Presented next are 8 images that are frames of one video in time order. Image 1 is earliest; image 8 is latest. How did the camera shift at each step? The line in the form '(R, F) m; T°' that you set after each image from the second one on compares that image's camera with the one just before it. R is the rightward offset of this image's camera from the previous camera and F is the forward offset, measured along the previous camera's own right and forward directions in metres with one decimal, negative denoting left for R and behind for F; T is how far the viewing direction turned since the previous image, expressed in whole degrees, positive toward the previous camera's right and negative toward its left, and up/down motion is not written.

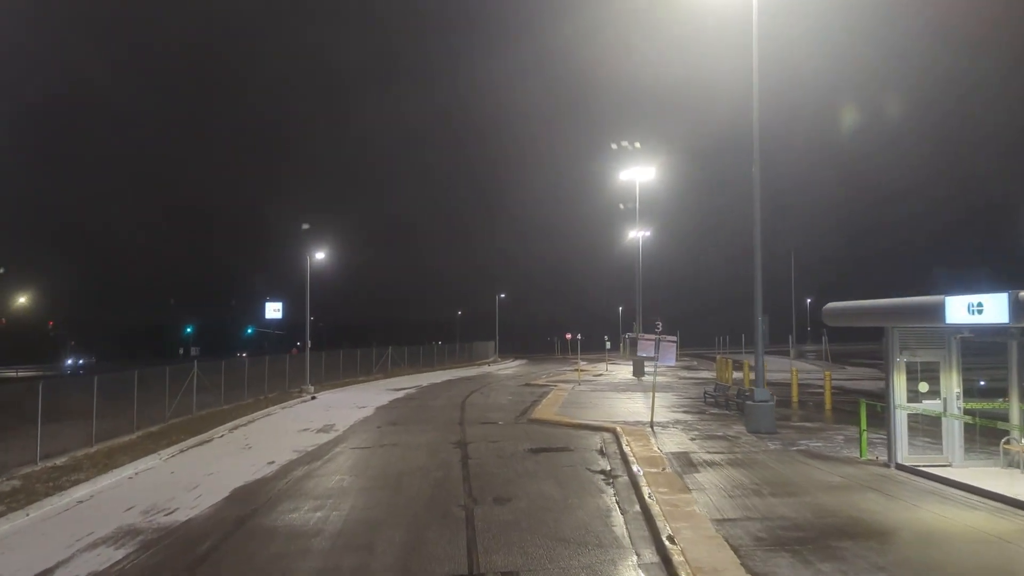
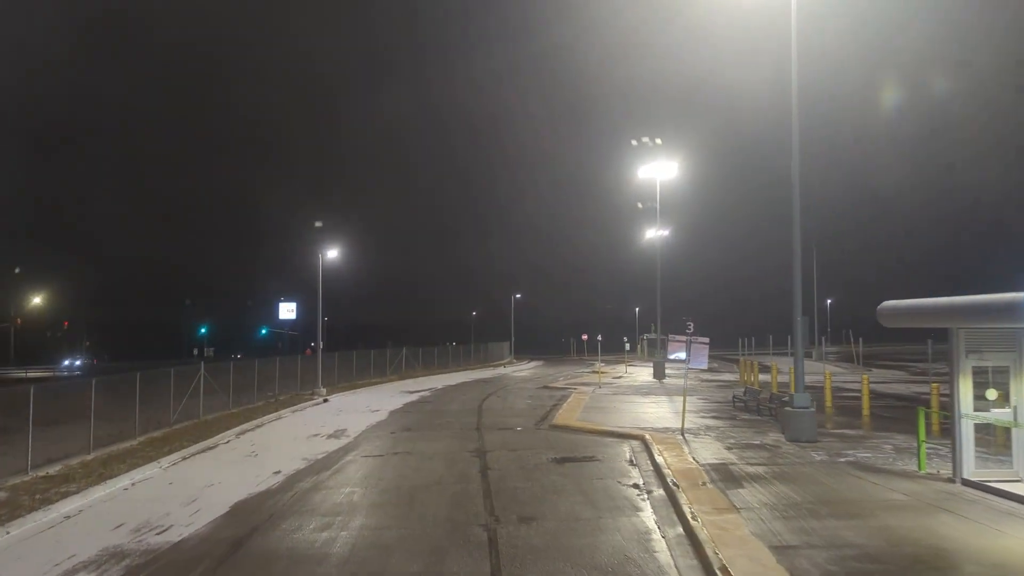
(-0.2, +1.0) m; -1°
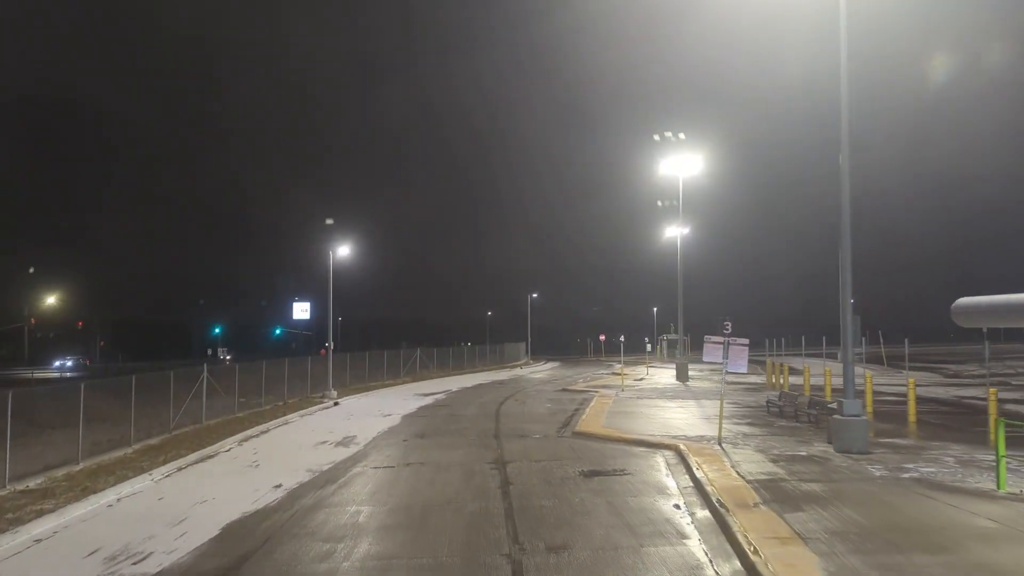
(-0.1, +1.2) m; -1°
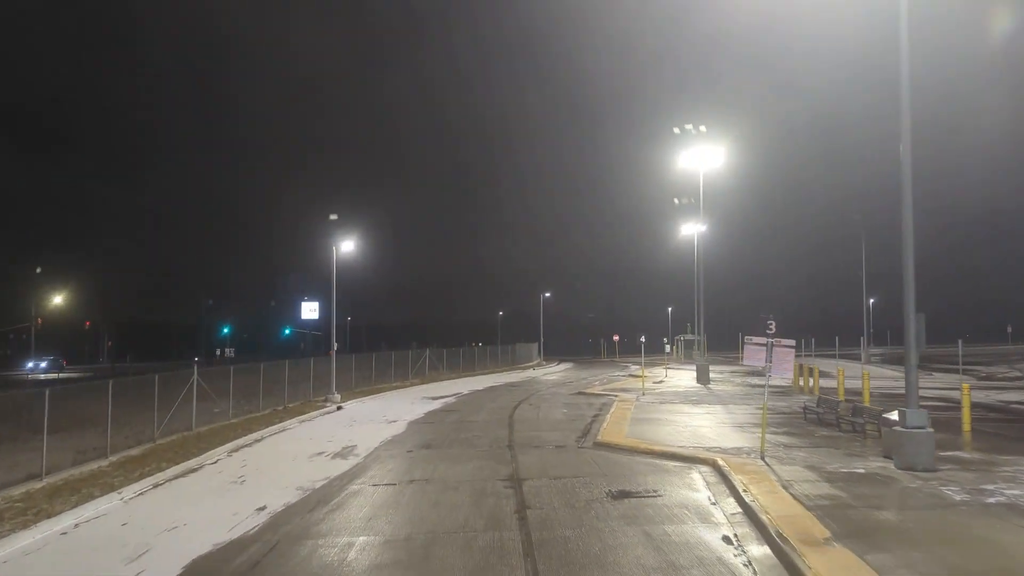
(-0.1, +1.6) m; -1°
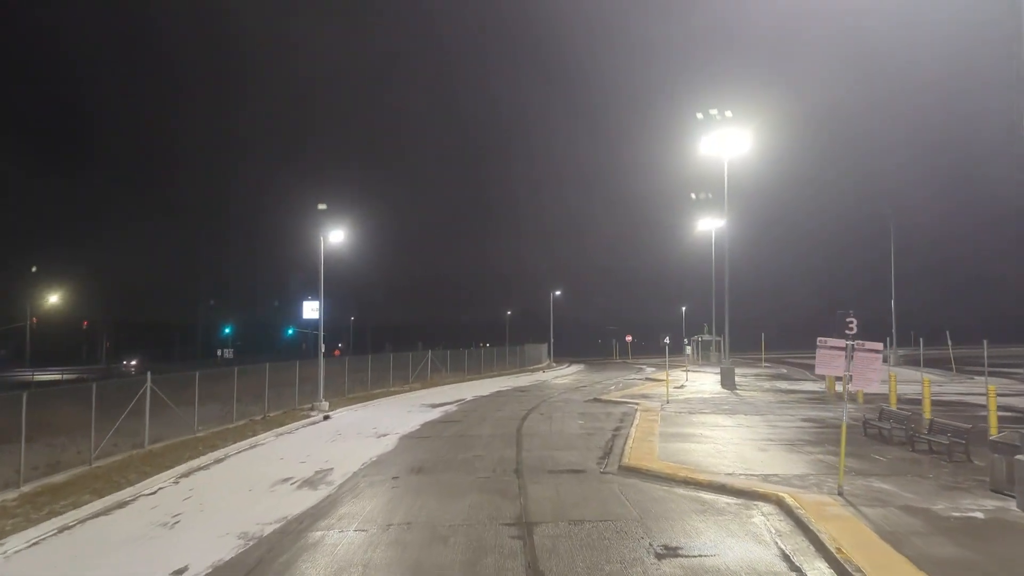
(0.0, +2.8) m; -1°
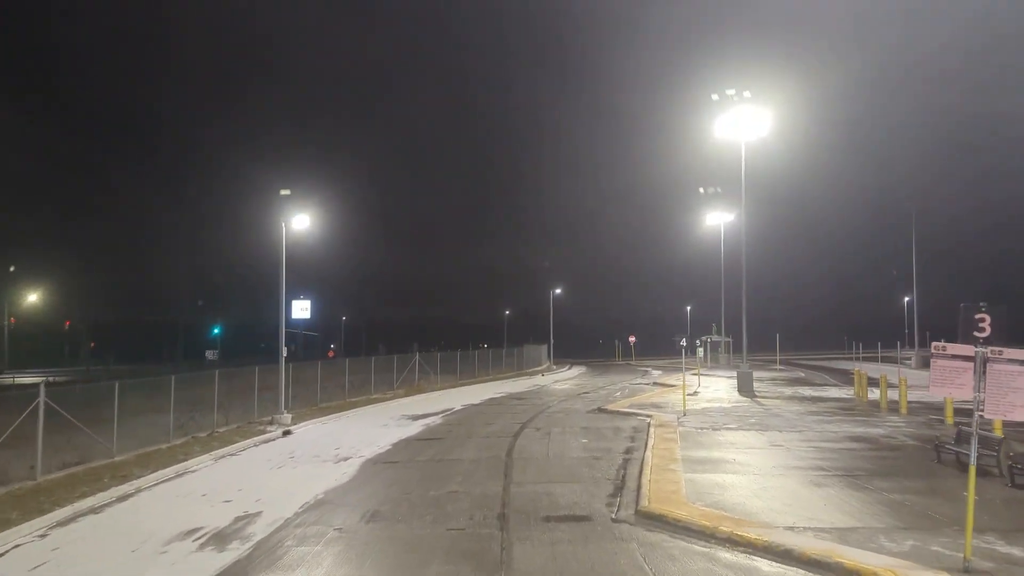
(+0.2, +3.2) m; 0°
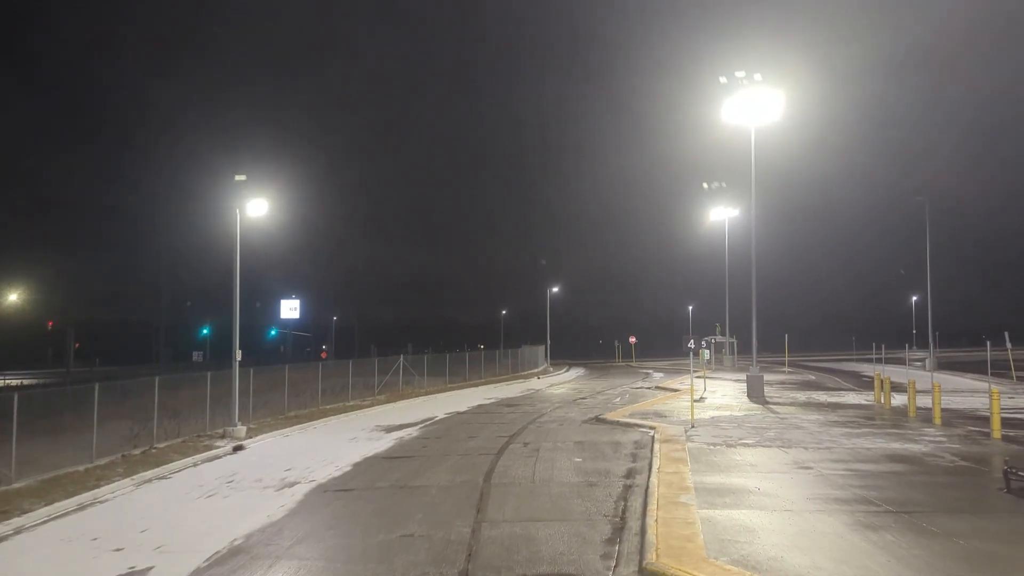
(+0.3, +2.4) m; 0°
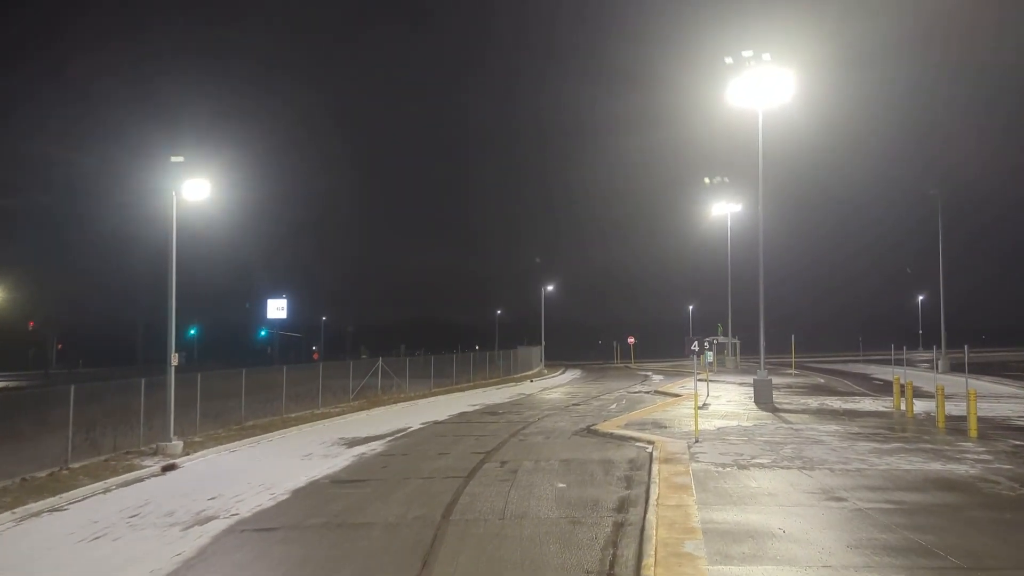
(+0.5, +2.3) m; 0°
